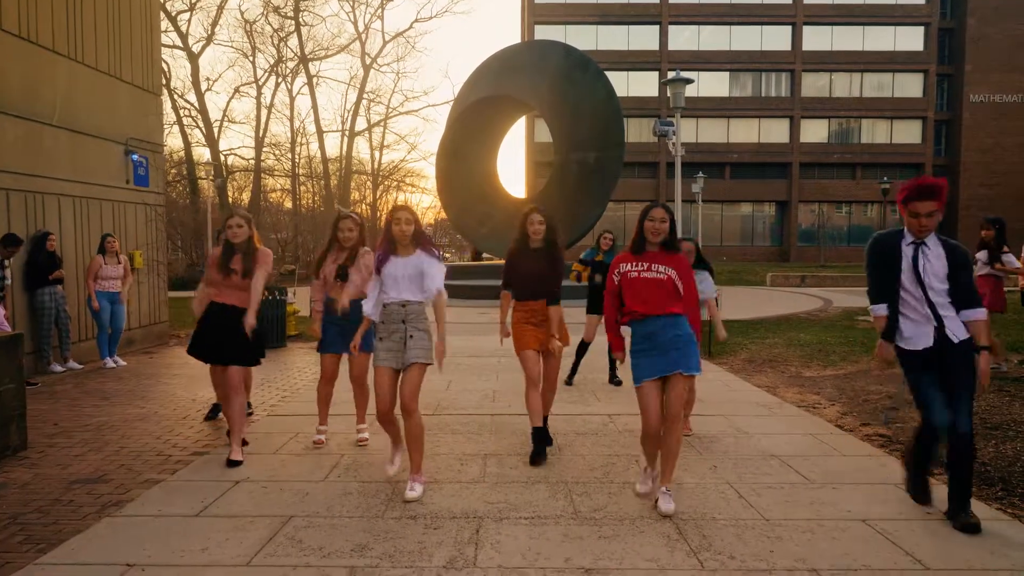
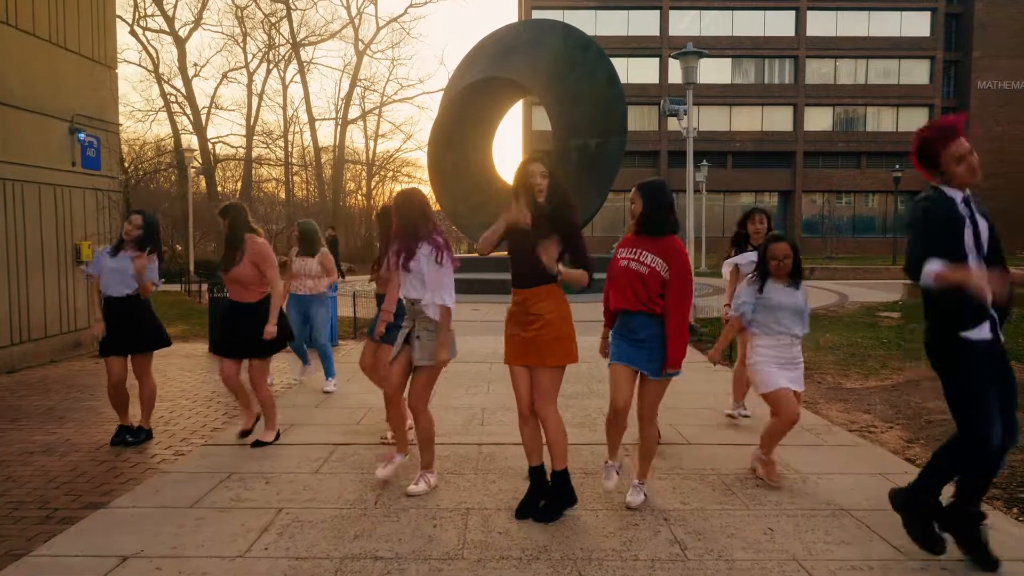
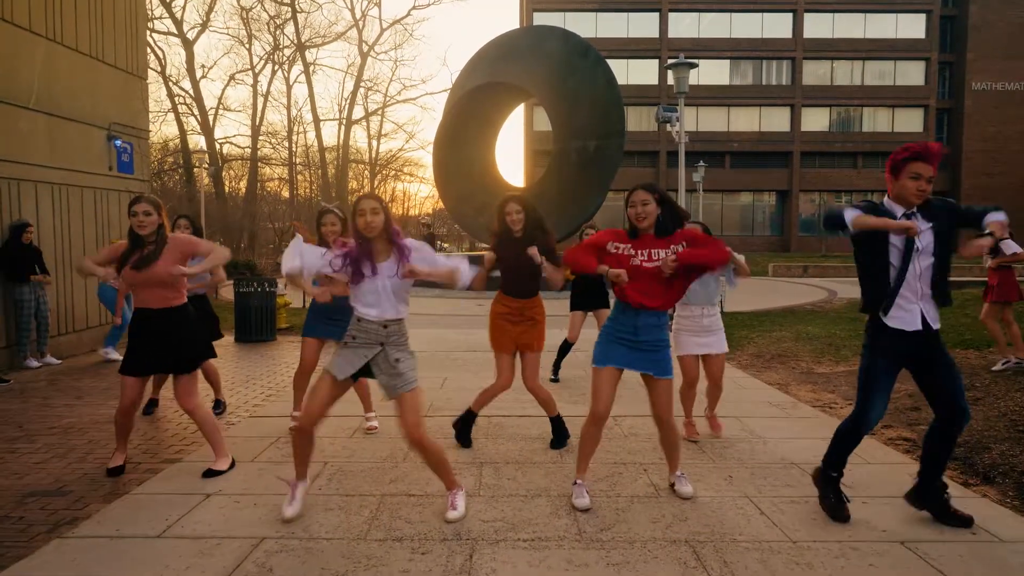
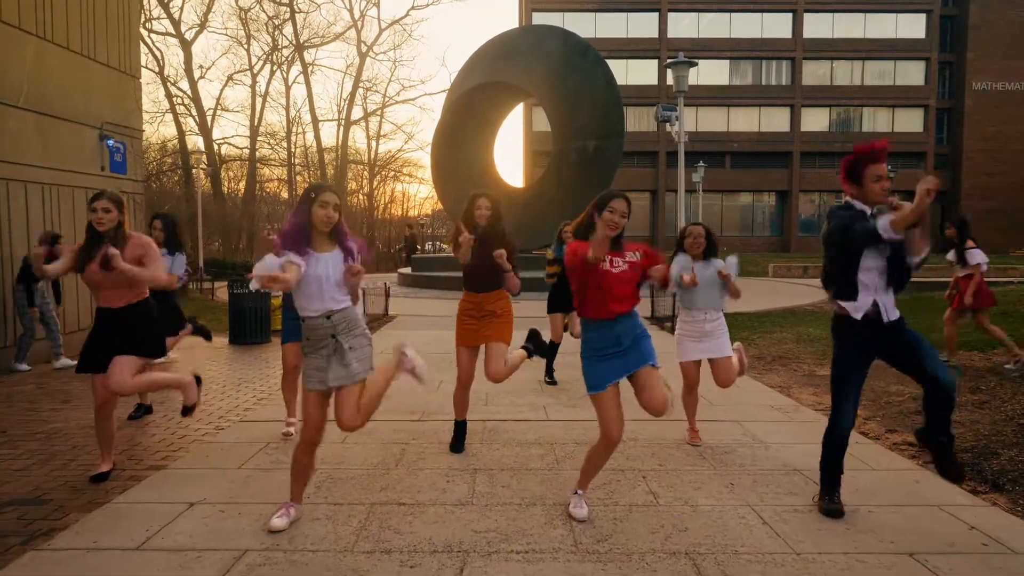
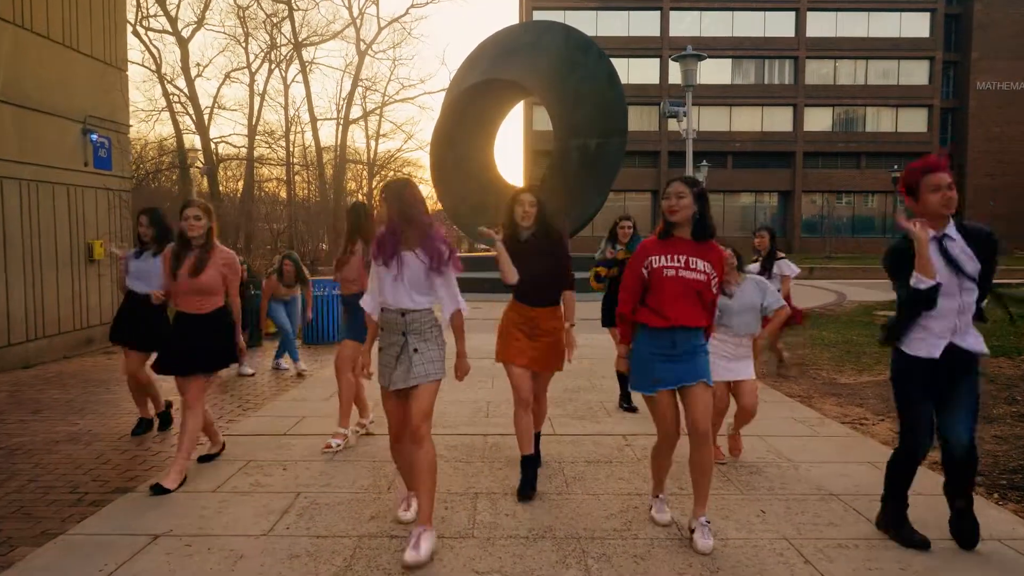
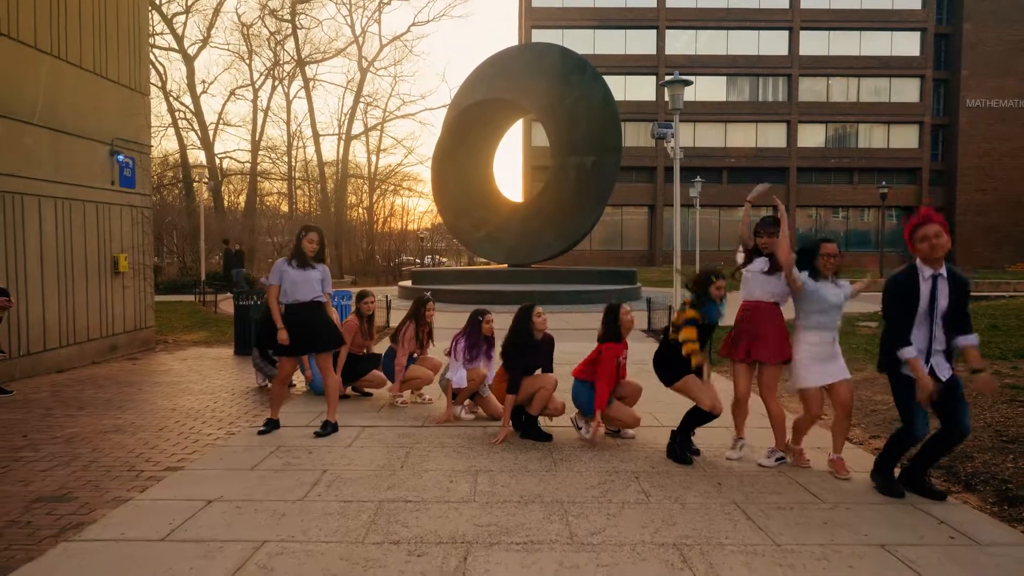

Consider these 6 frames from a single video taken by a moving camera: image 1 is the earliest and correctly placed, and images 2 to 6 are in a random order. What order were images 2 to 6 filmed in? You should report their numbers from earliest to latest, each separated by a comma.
3, 4, 5, 2, 6
